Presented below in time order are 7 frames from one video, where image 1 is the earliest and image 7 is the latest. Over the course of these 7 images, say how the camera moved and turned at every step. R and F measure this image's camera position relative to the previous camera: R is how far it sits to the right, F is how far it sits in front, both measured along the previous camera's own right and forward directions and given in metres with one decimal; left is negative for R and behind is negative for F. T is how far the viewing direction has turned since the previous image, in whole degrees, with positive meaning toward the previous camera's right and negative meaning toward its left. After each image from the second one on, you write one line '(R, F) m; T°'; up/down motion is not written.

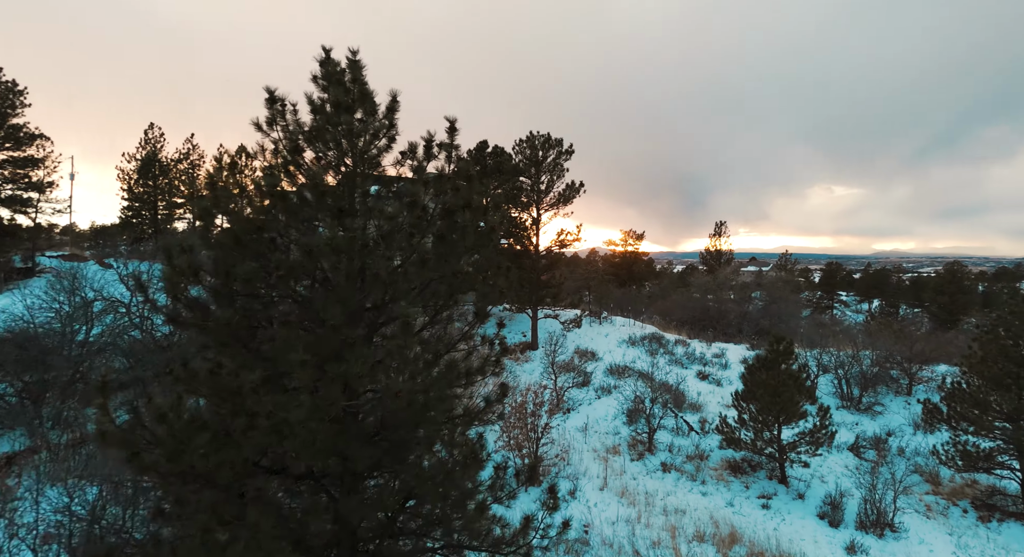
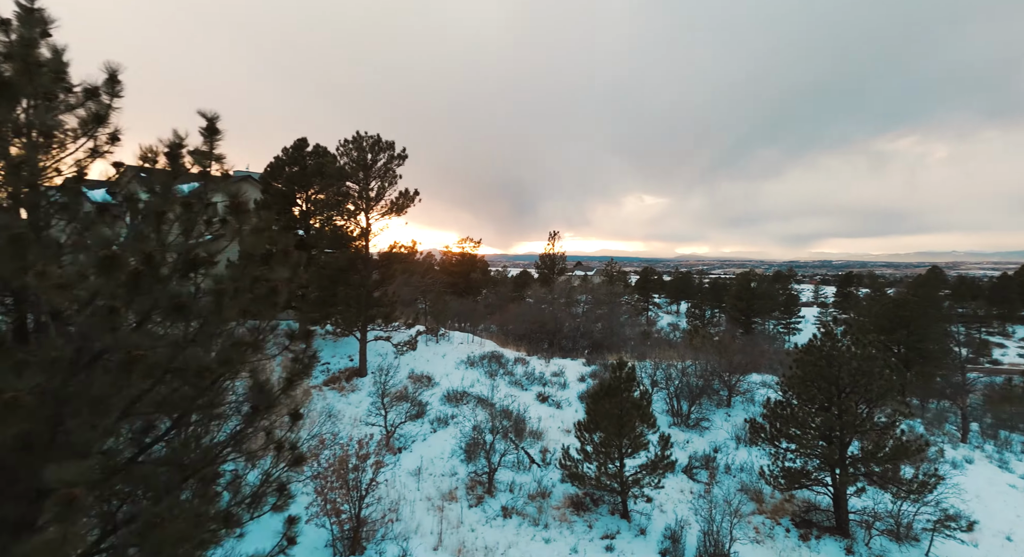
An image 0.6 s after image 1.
(+0.8, +1.8) m; +18°
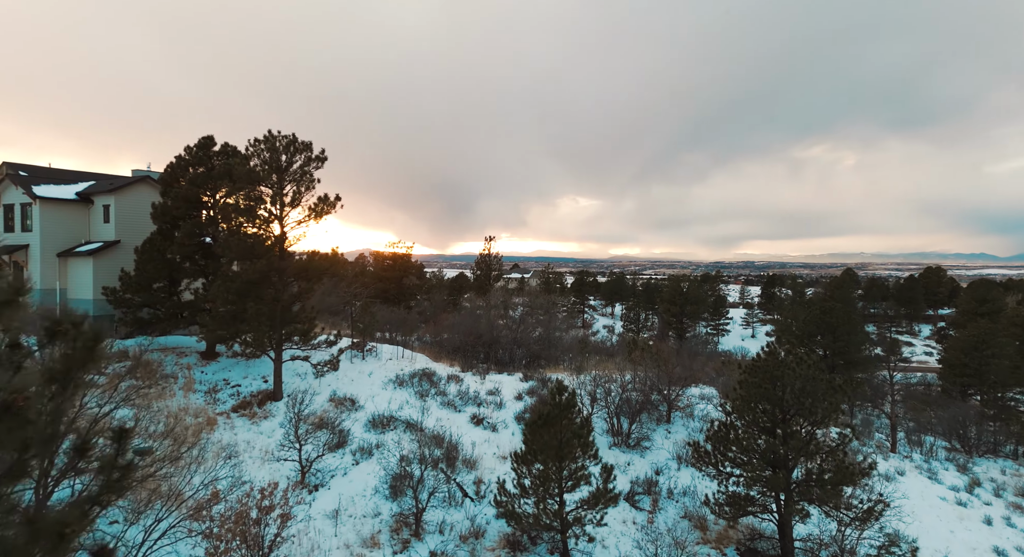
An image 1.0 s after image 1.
(+0.2, +0.9) m; +7°
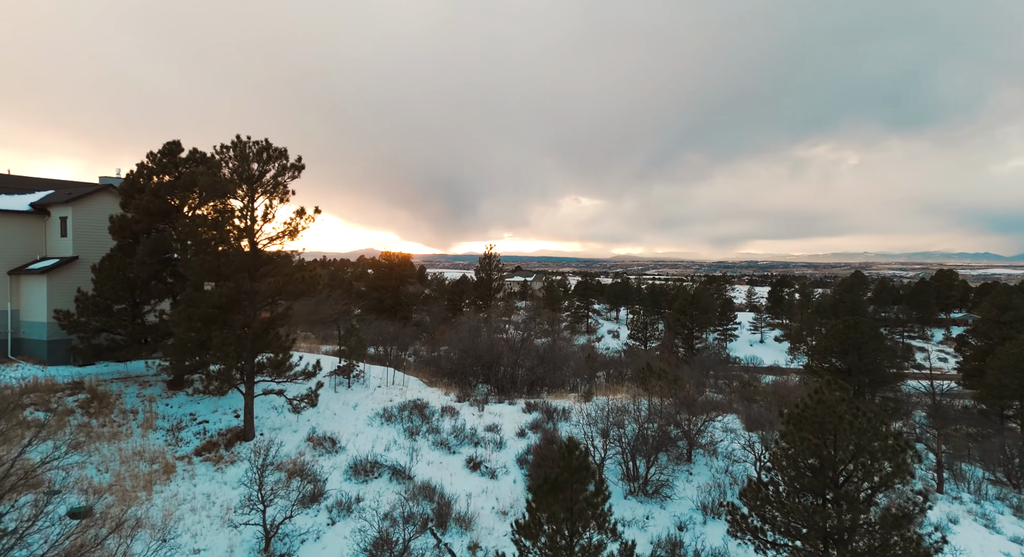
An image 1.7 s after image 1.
(0.0, +1.7) m; 0°
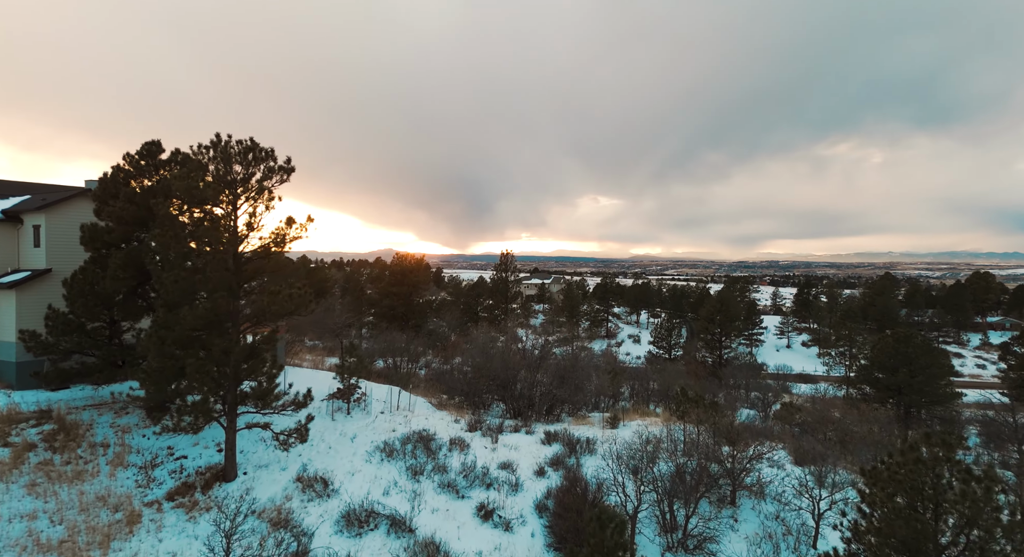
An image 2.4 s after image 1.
(0.0, +1.7) m; -2°
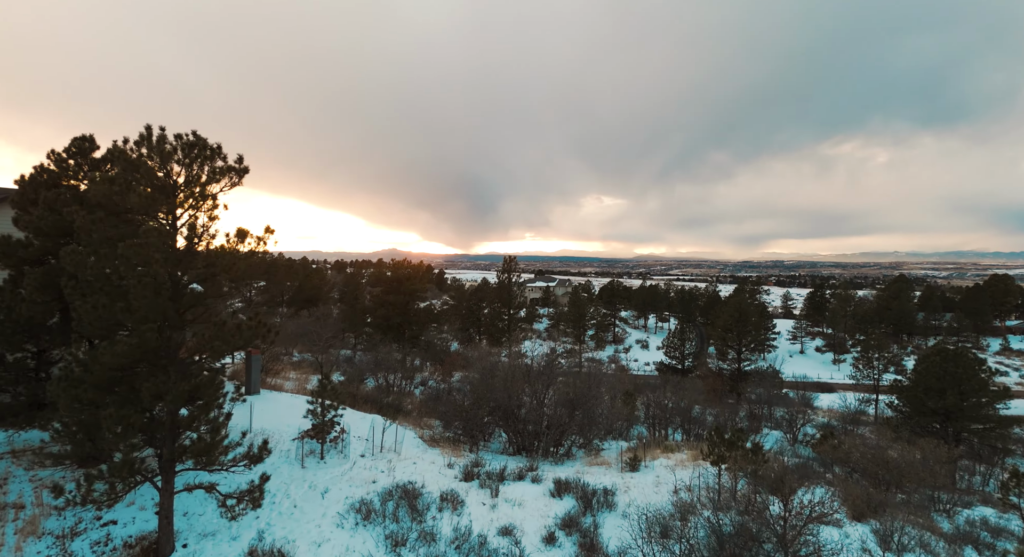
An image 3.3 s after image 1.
(0.0, +2.1) m; -1°
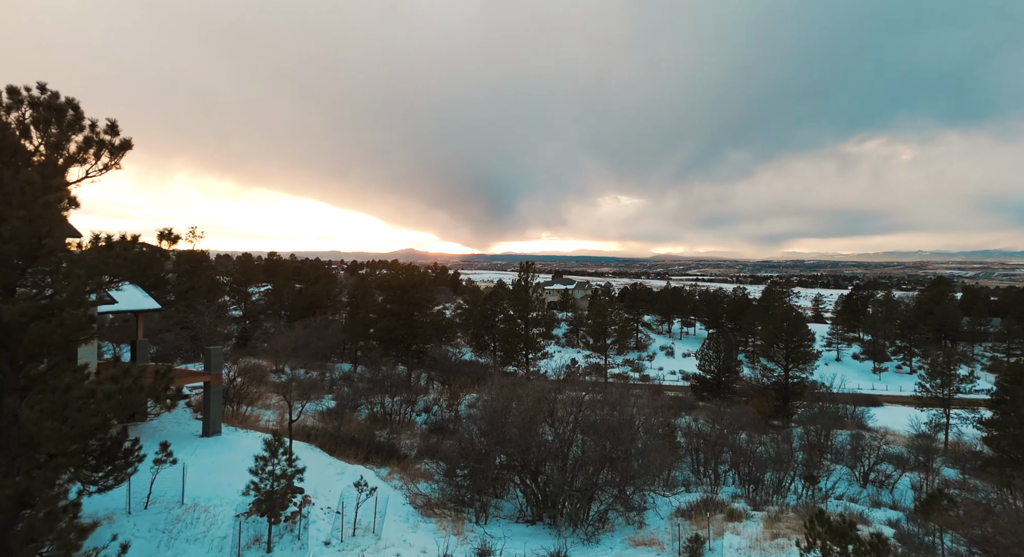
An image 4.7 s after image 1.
(-0.1, +3.3) m; -2°
